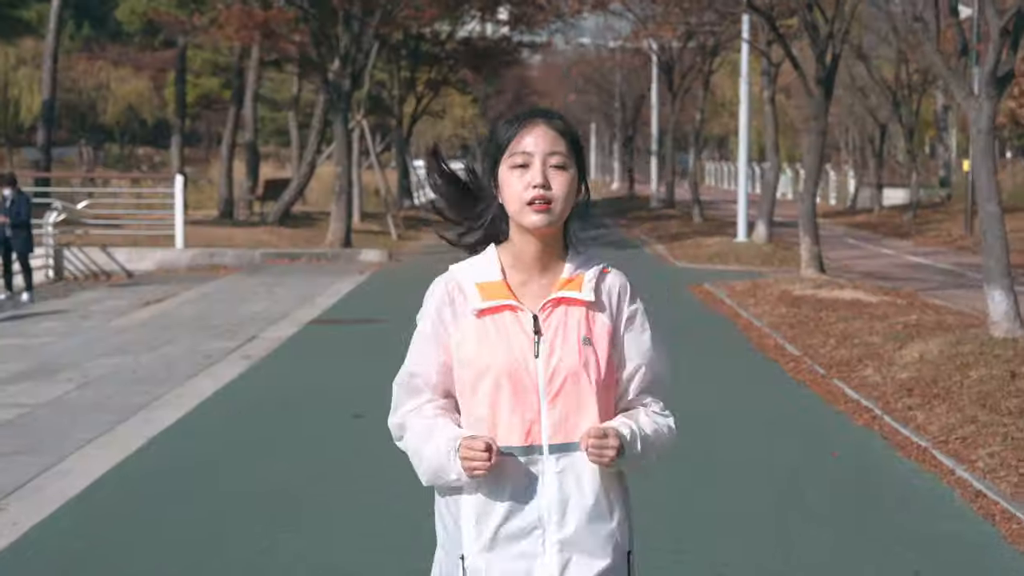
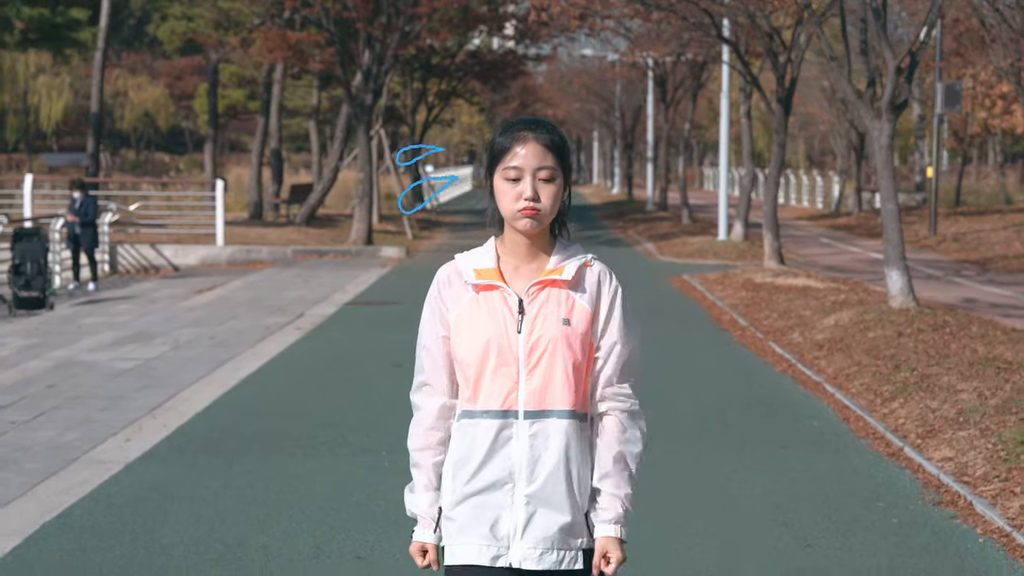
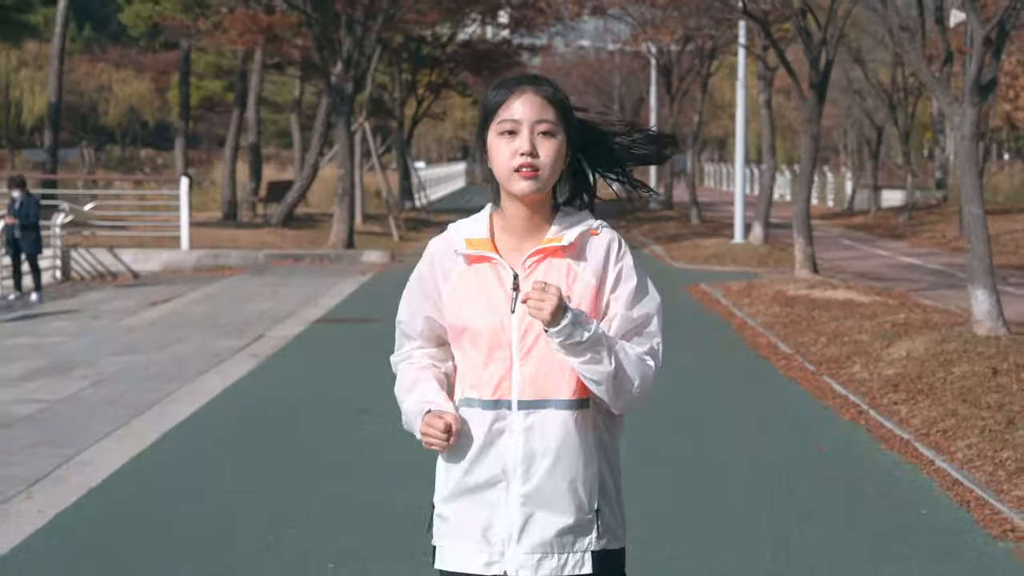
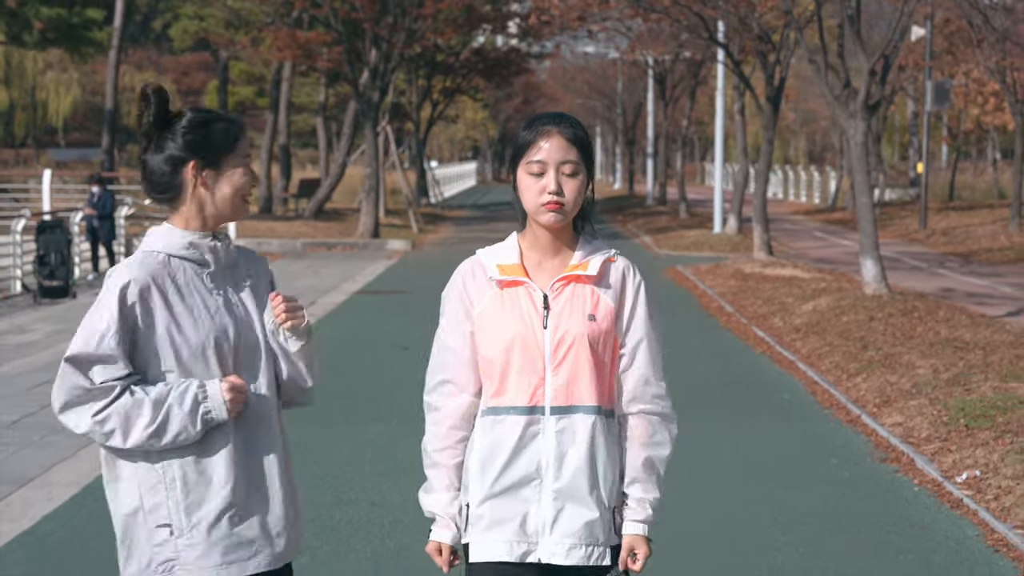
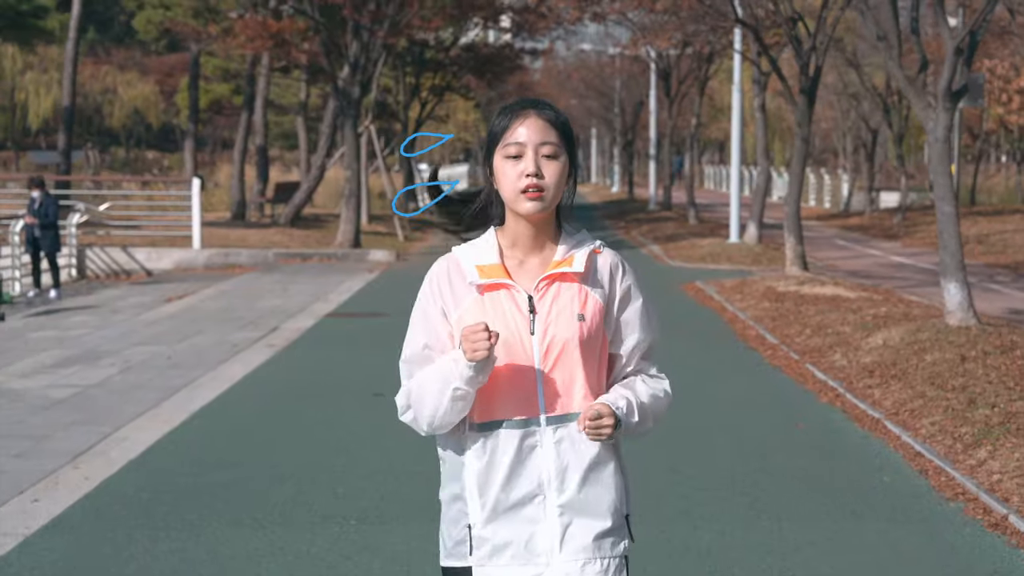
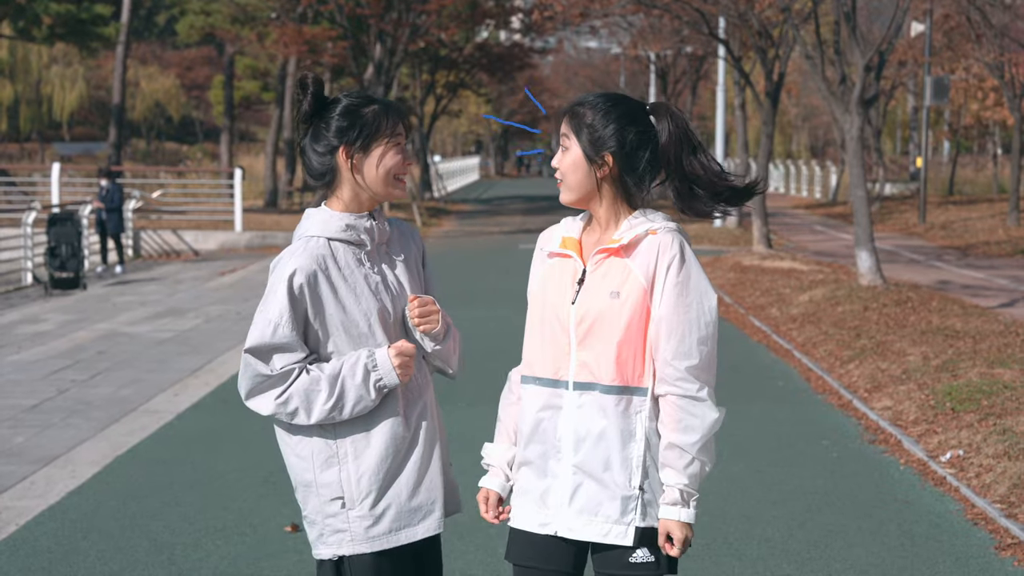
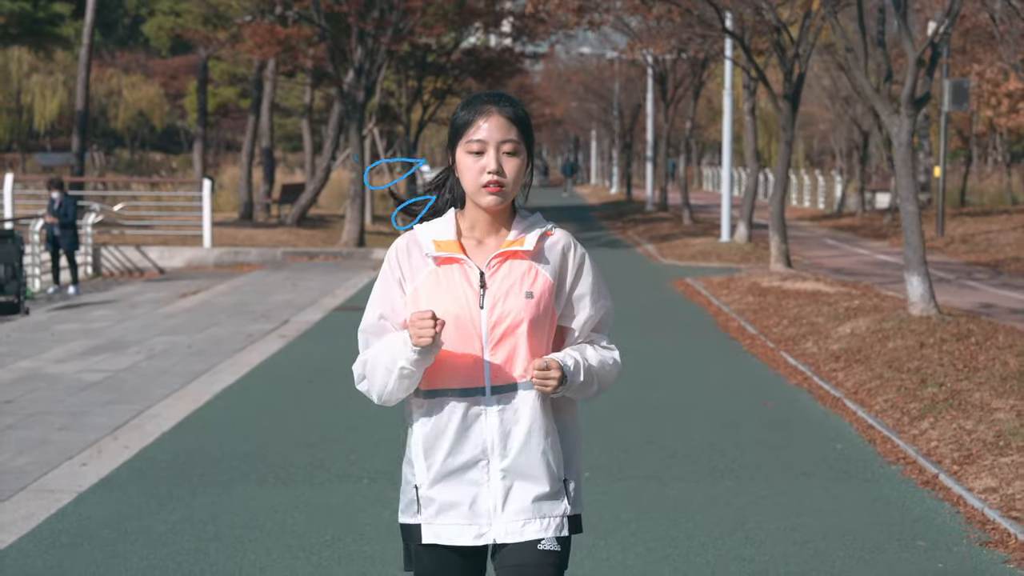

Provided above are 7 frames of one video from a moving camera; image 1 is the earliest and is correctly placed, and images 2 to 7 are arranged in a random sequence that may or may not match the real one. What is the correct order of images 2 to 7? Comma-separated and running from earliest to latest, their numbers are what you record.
3, 5, 7, 2, 4, 6
